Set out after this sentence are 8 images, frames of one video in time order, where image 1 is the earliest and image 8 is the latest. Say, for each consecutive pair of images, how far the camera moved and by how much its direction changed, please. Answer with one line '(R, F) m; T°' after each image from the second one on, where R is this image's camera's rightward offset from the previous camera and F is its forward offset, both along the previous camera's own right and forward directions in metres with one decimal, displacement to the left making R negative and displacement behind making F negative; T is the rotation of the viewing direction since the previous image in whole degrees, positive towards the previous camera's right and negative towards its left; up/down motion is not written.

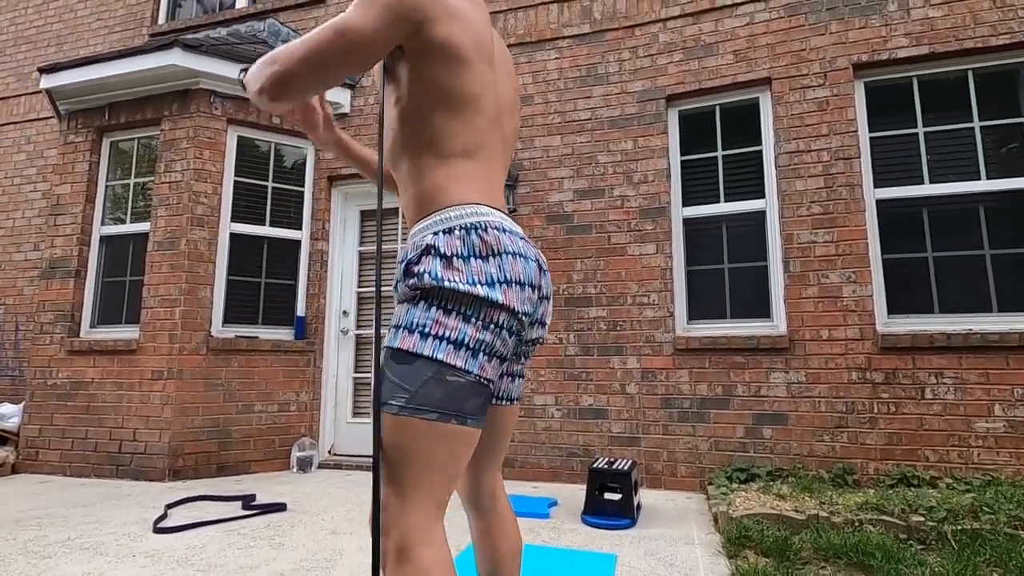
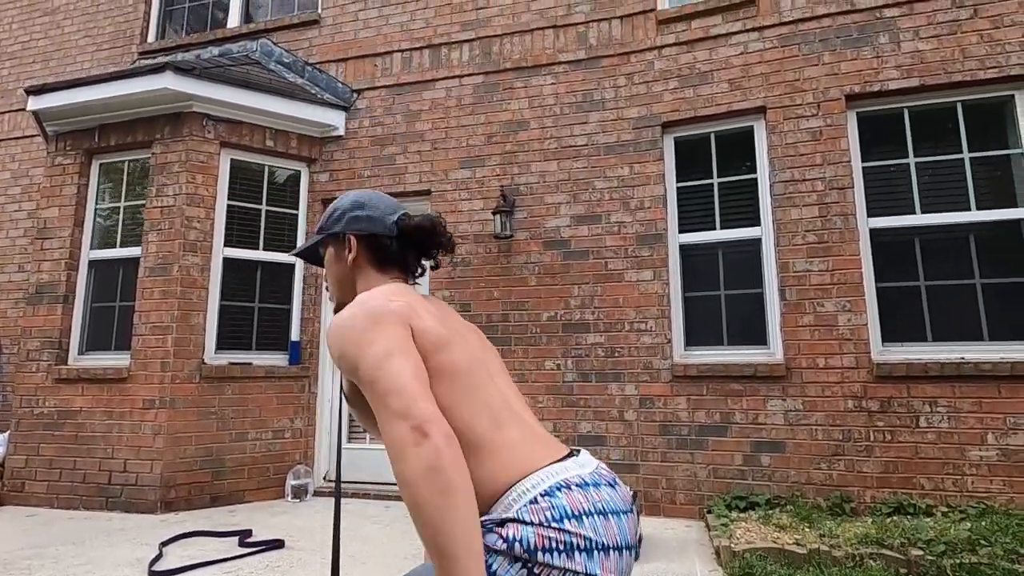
(-0.1, 0.0) m; +1°
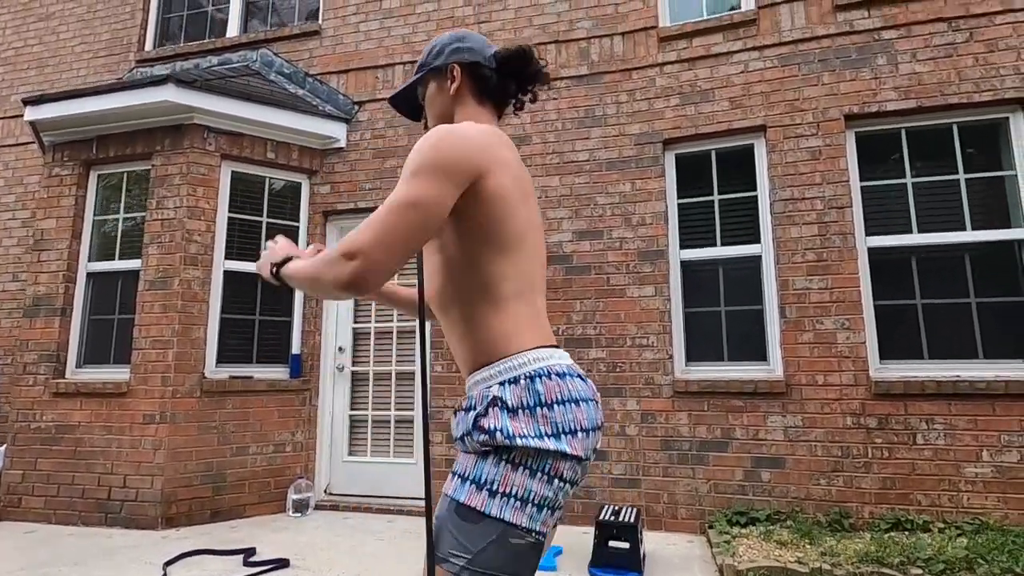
(-0.1, 0.0) m; +1°
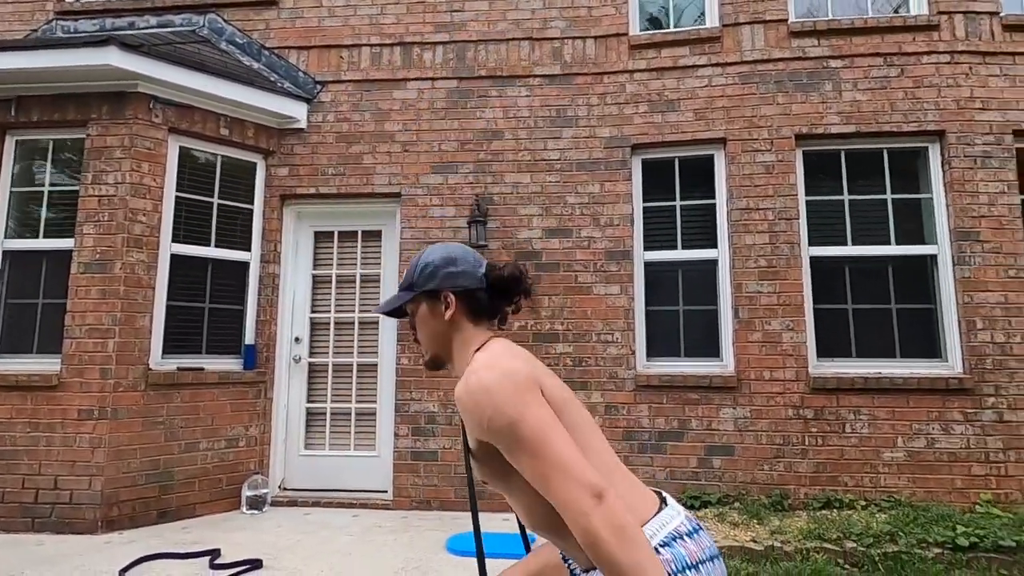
(-0.4, 0.0) m; +8°
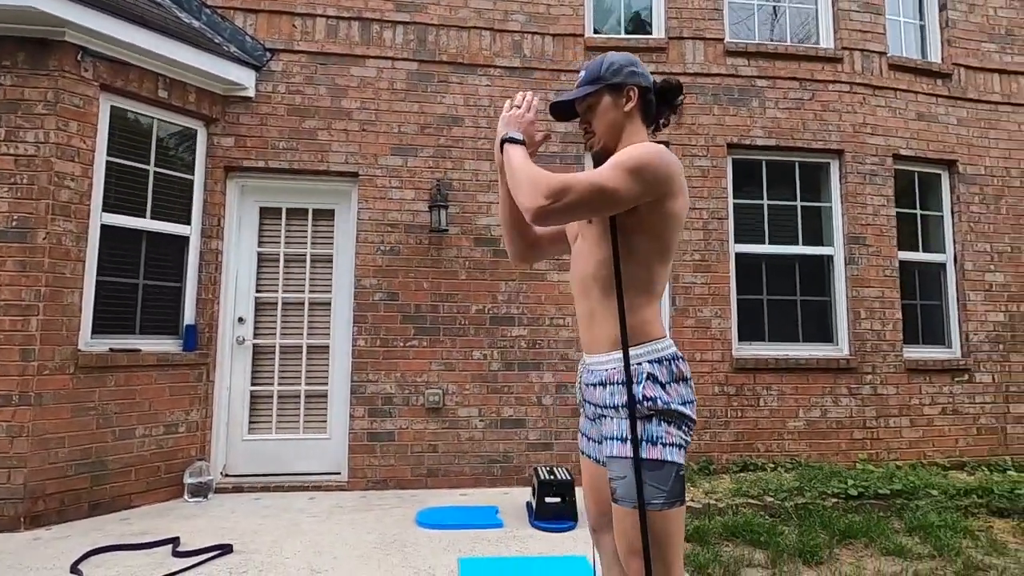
(-0.5, -0.1) m; +11°
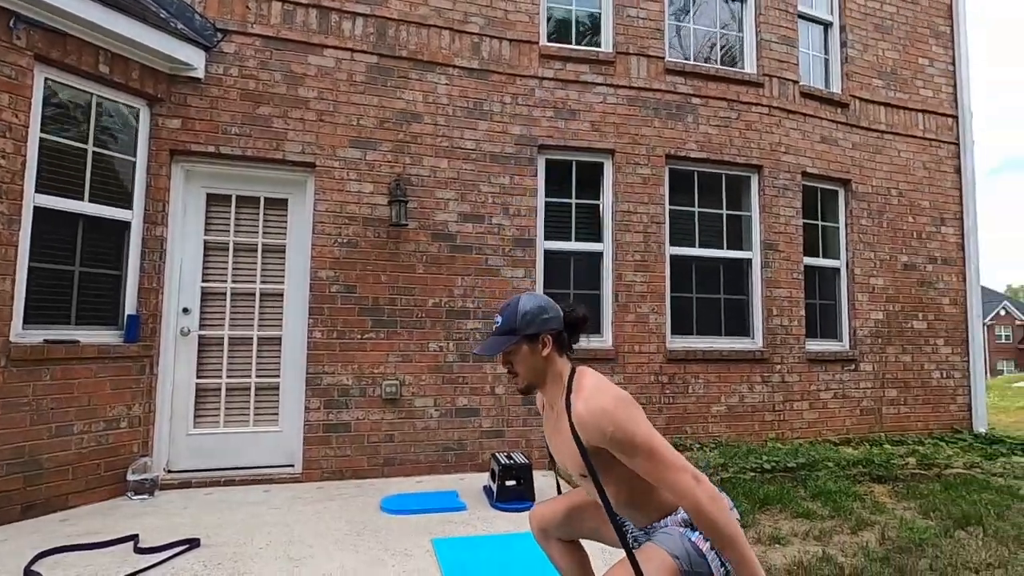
(-0.4, -0.2) m; +9°
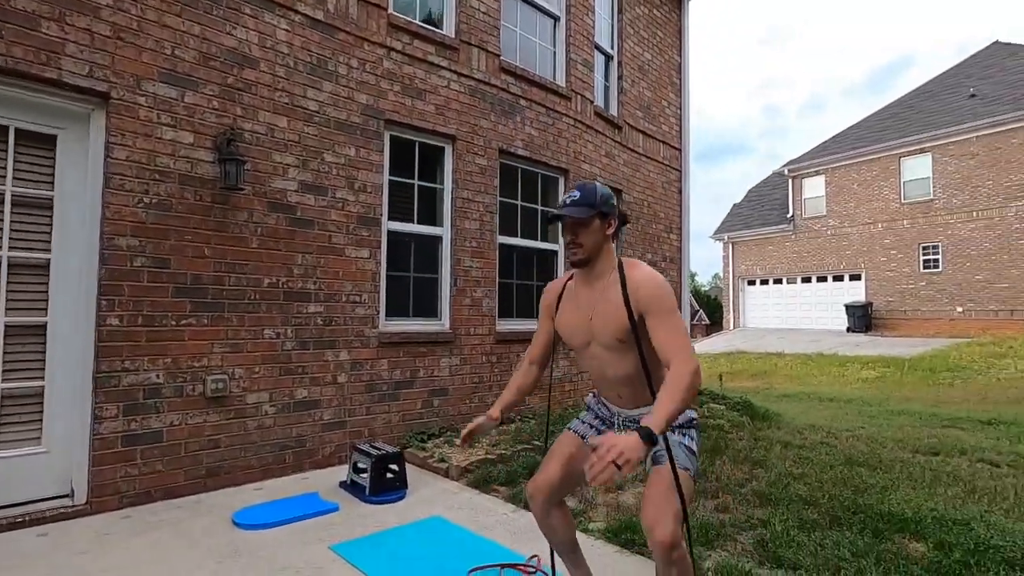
(-1.1, +0.3) m; +29°
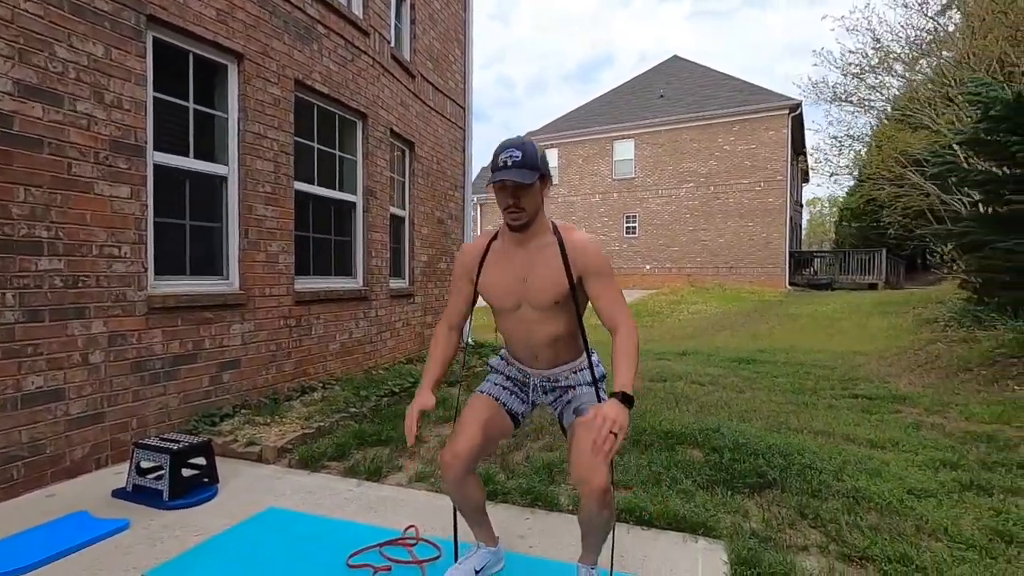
(-0.6, +0.3) m; +27°
